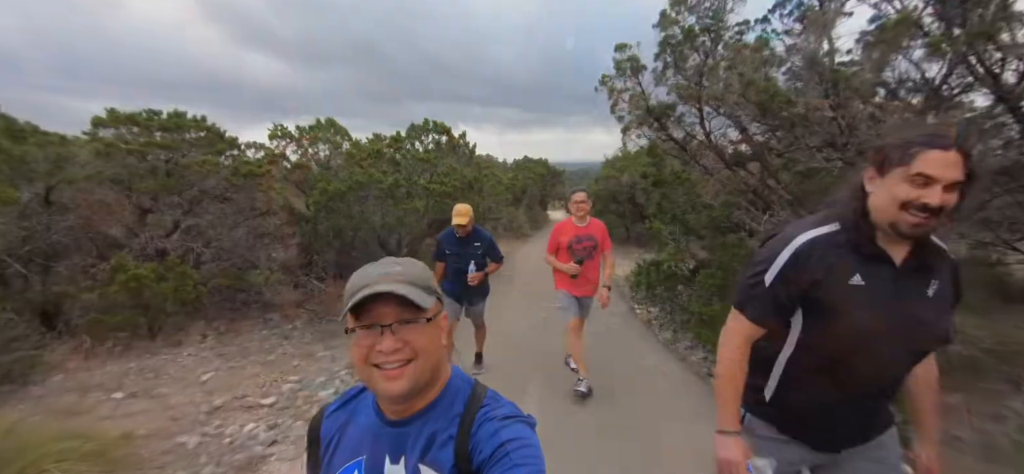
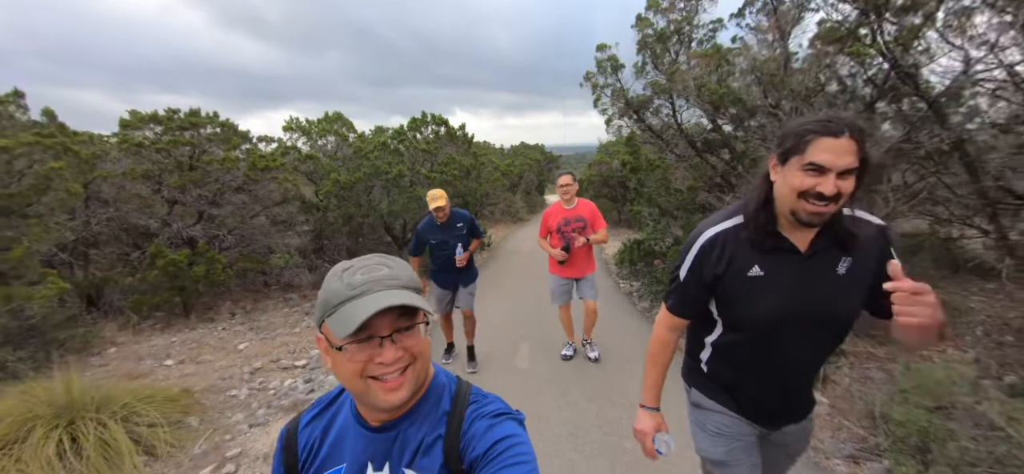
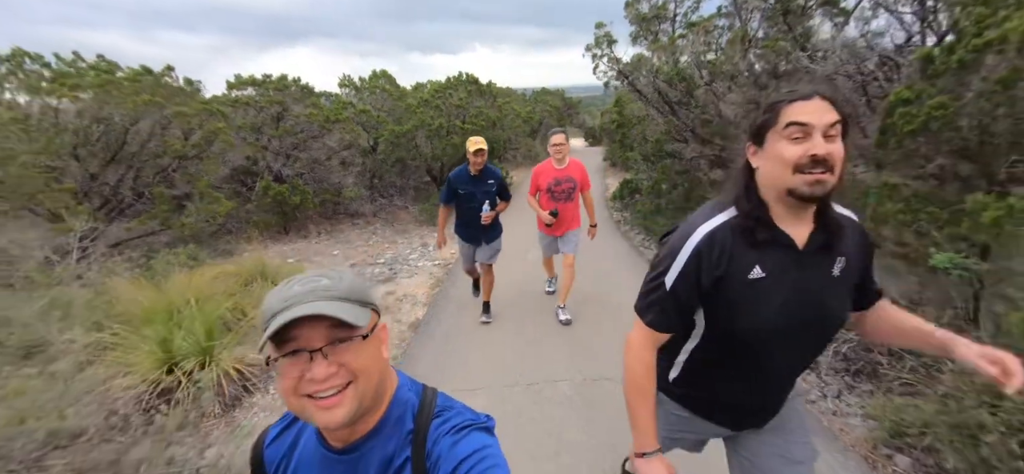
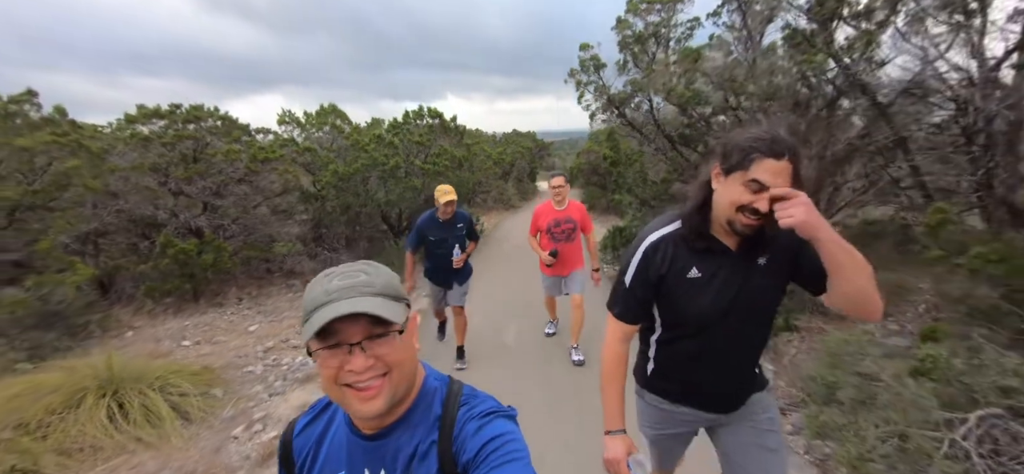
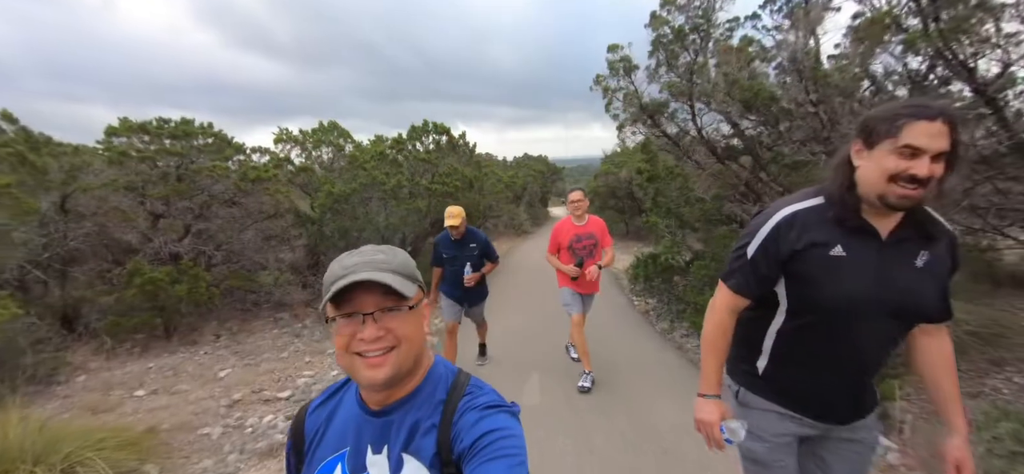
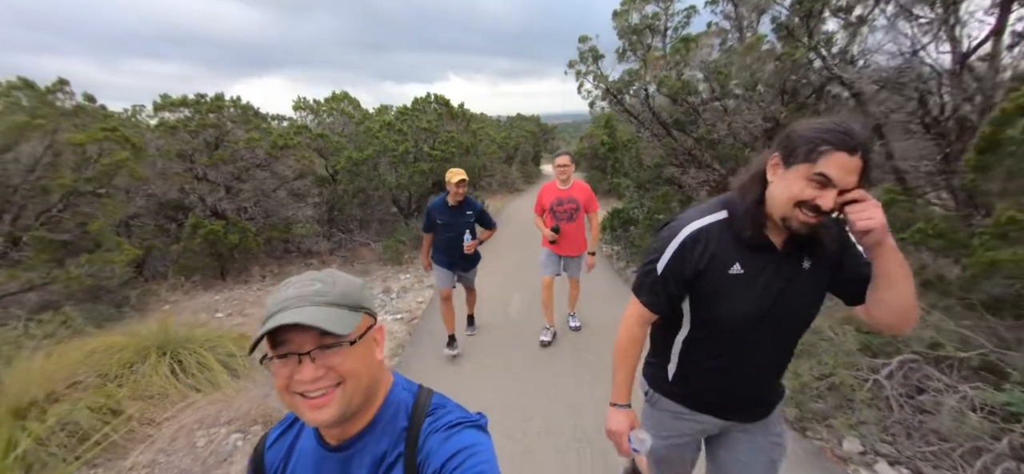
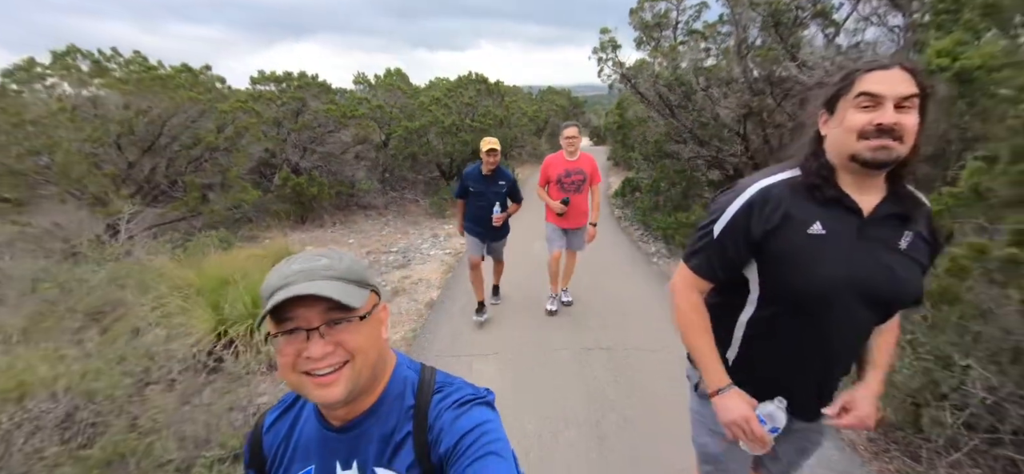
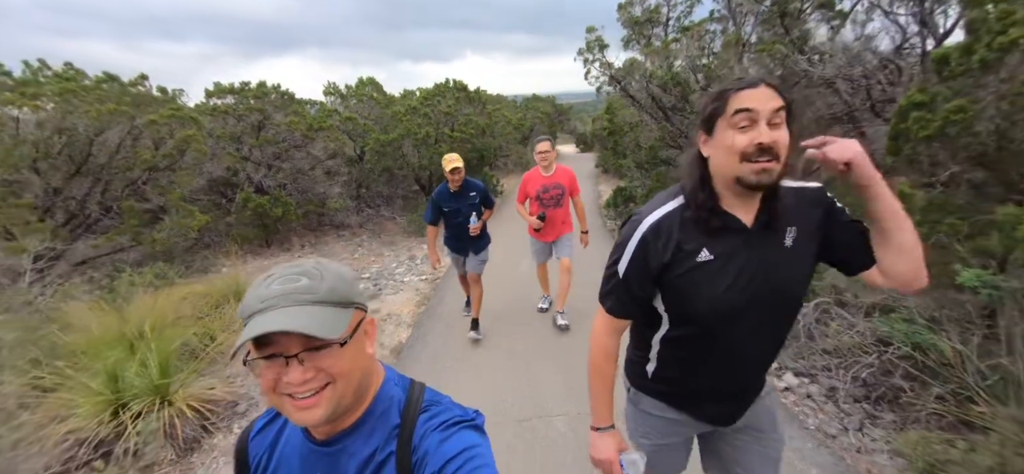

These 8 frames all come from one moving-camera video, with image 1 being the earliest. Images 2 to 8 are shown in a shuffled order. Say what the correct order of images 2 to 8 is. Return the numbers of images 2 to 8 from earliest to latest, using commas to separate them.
5, 2, 4, 6, 8, 3, 7
